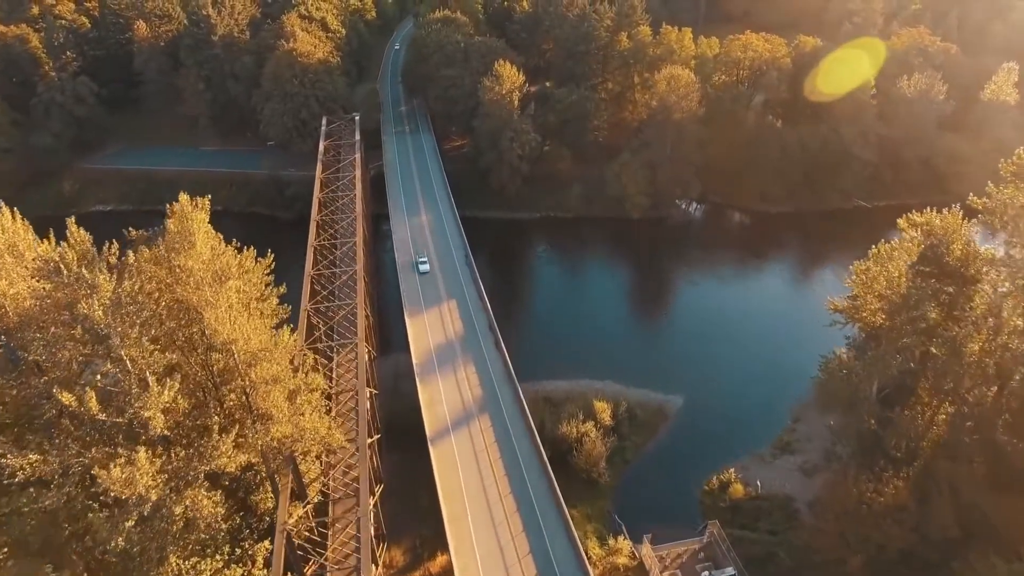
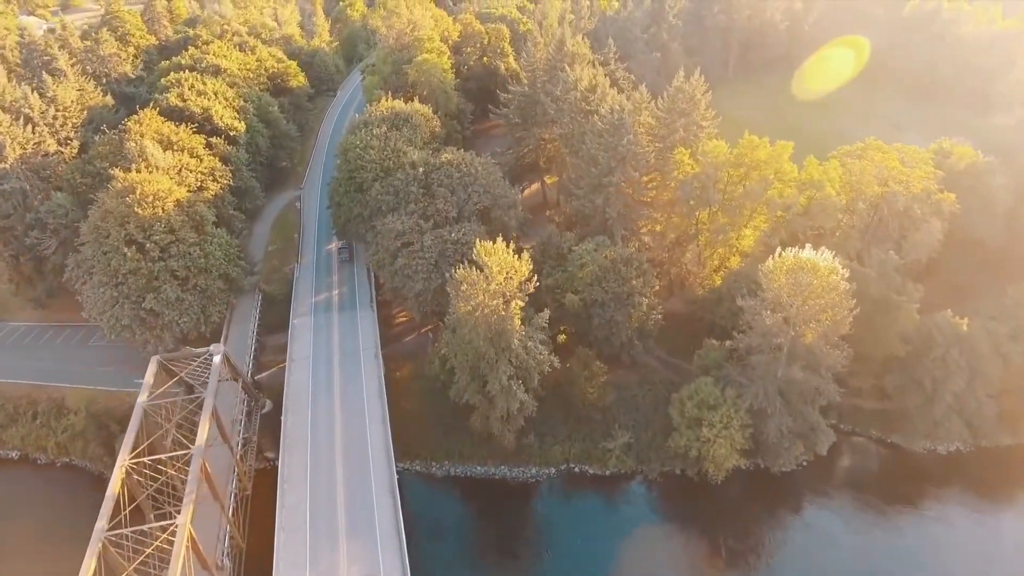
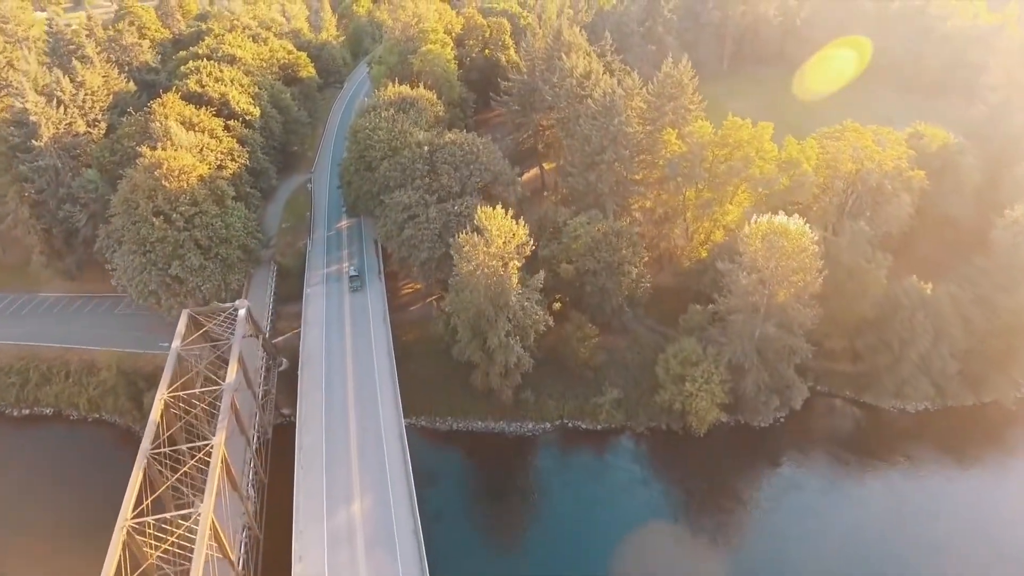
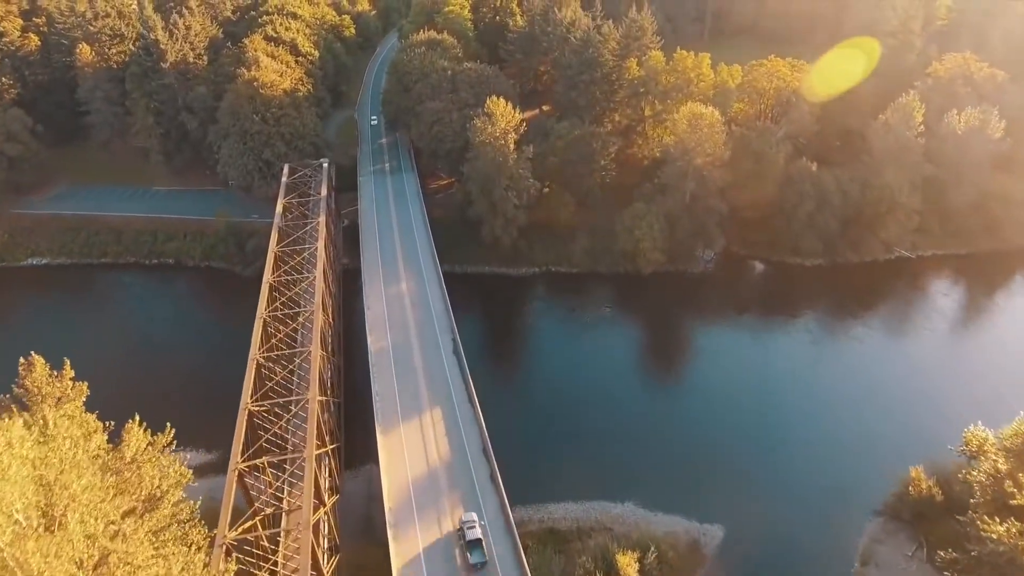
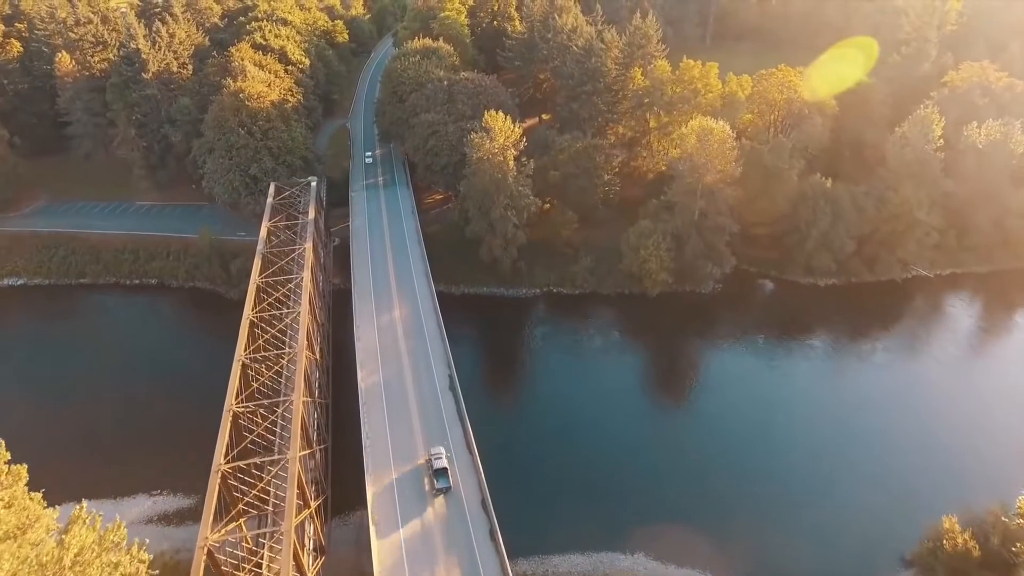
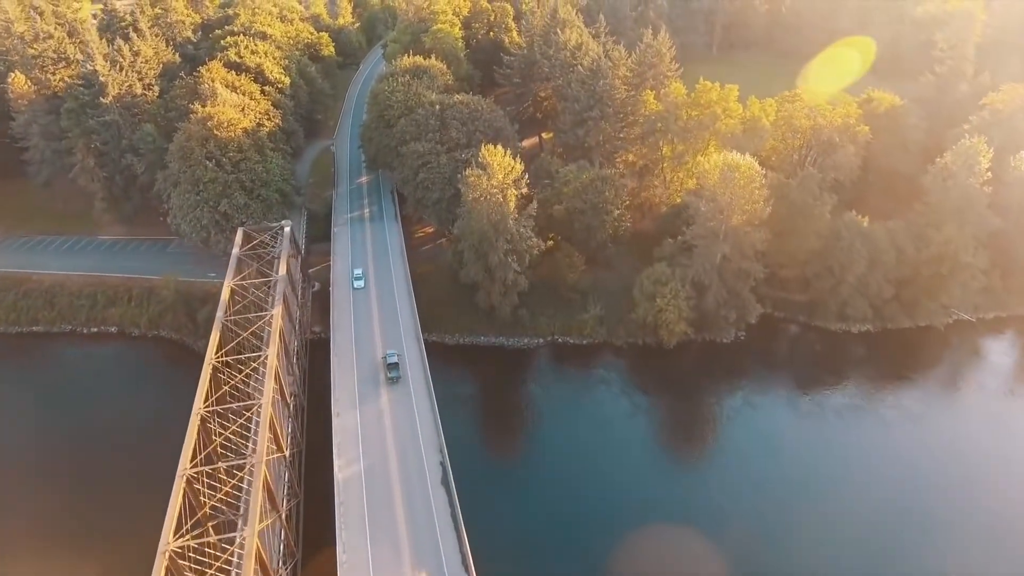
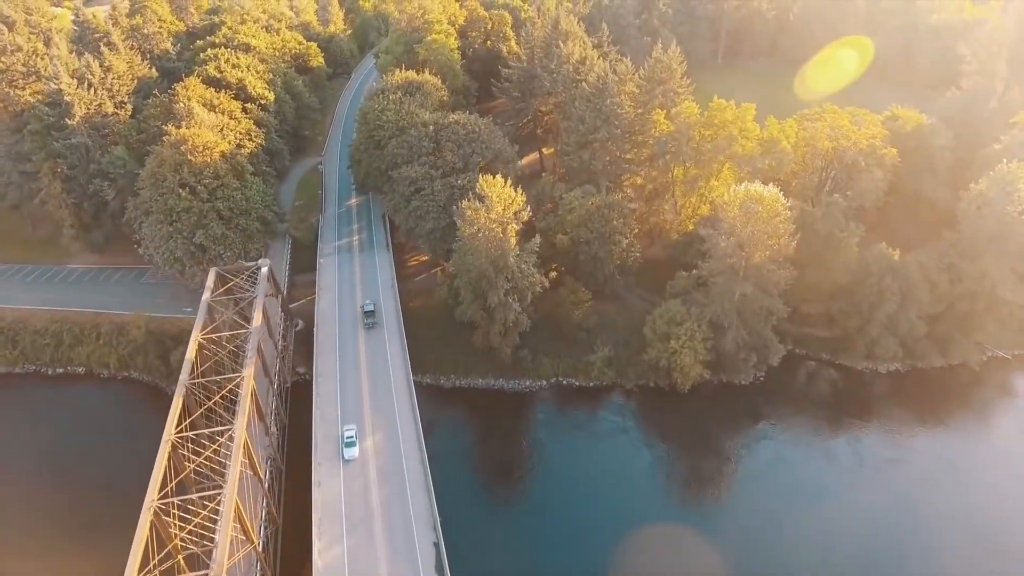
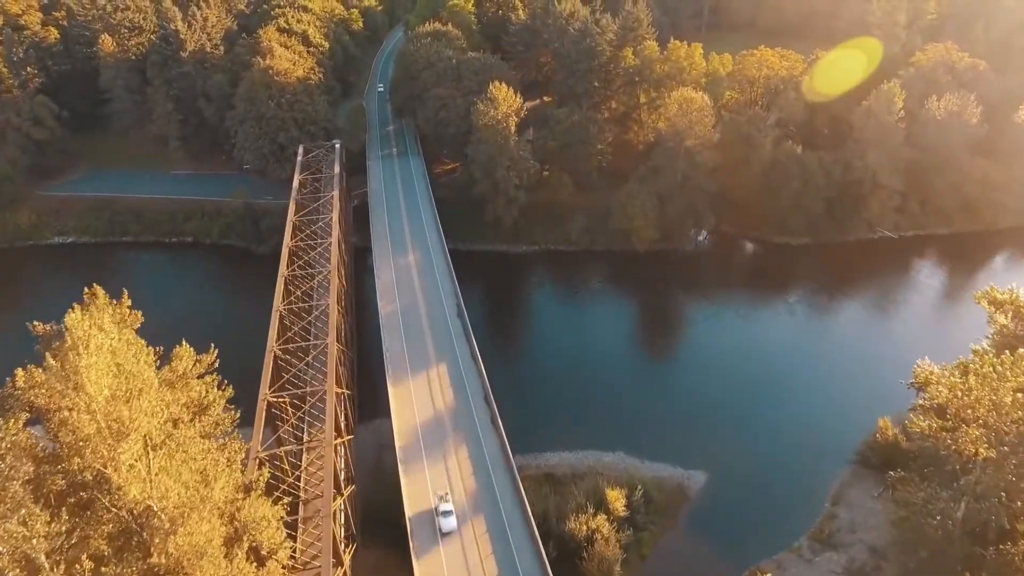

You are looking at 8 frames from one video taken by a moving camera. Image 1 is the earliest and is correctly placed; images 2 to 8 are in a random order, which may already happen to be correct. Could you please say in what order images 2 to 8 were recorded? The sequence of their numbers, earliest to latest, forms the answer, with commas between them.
8, 4, 5, 6, 7, 3, 2
